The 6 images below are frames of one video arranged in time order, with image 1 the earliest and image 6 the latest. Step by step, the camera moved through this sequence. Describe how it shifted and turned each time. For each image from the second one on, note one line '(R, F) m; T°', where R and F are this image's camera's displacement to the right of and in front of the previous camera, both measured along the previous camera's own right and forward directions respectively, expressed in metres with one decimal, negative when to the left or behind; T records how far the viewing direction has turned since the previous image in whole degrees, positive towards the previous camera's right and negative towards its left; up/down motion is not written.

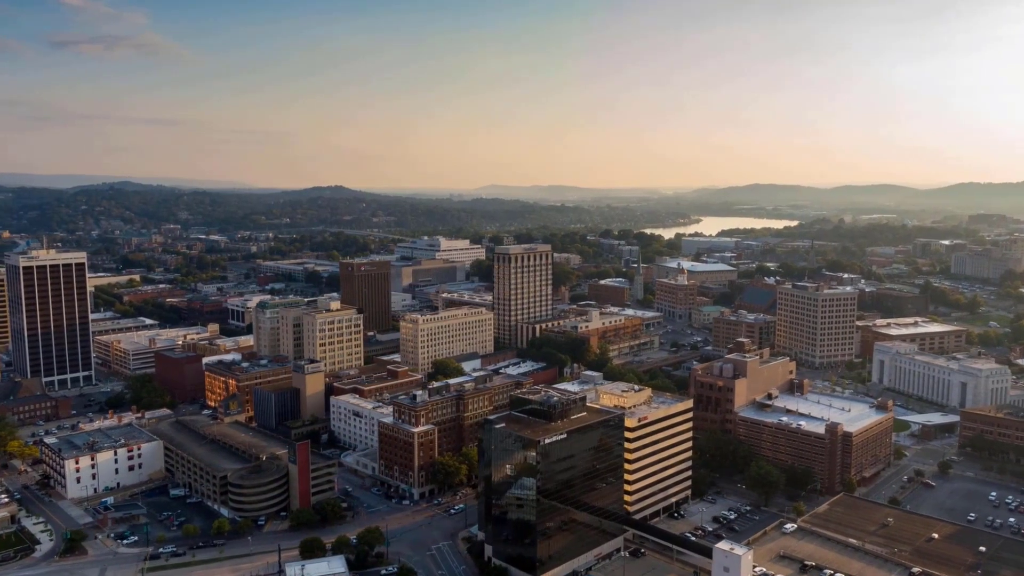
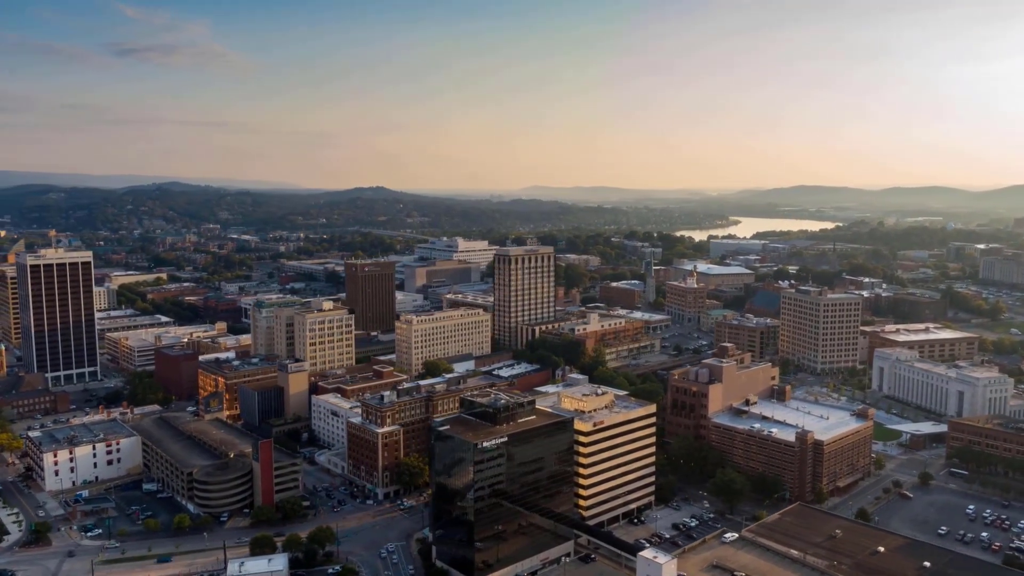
(+4.3, +0.2) m; -3°
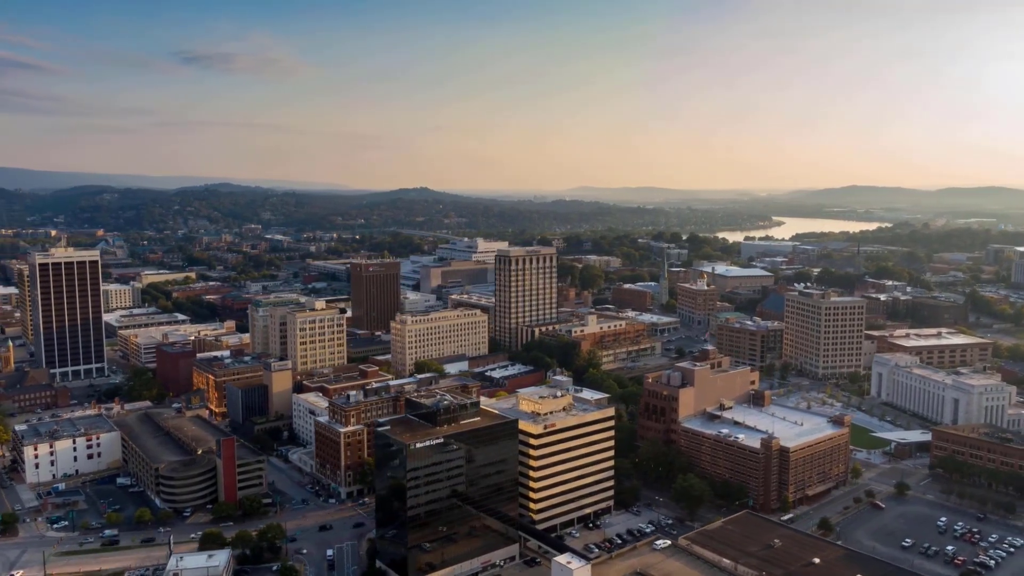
(+4.7, +0.3) m; -3°
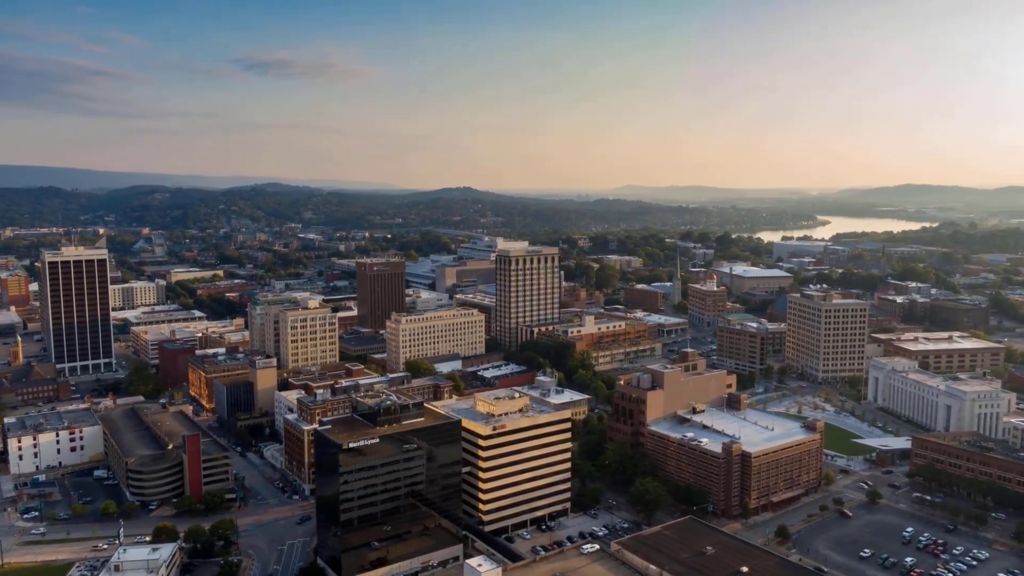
(+4.7, +0.3) m; -3°
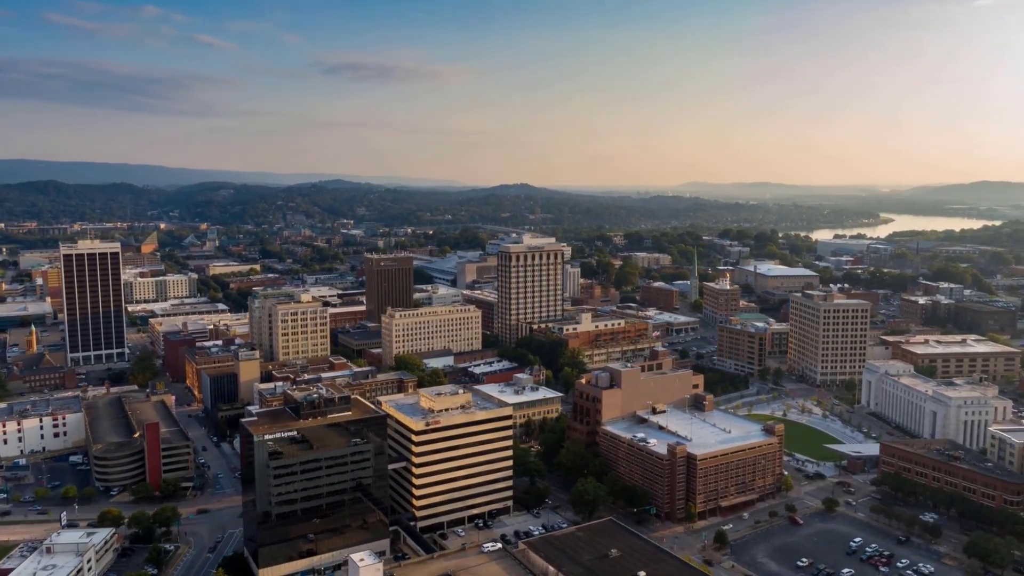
(+6.2, +0.5) m; -4°
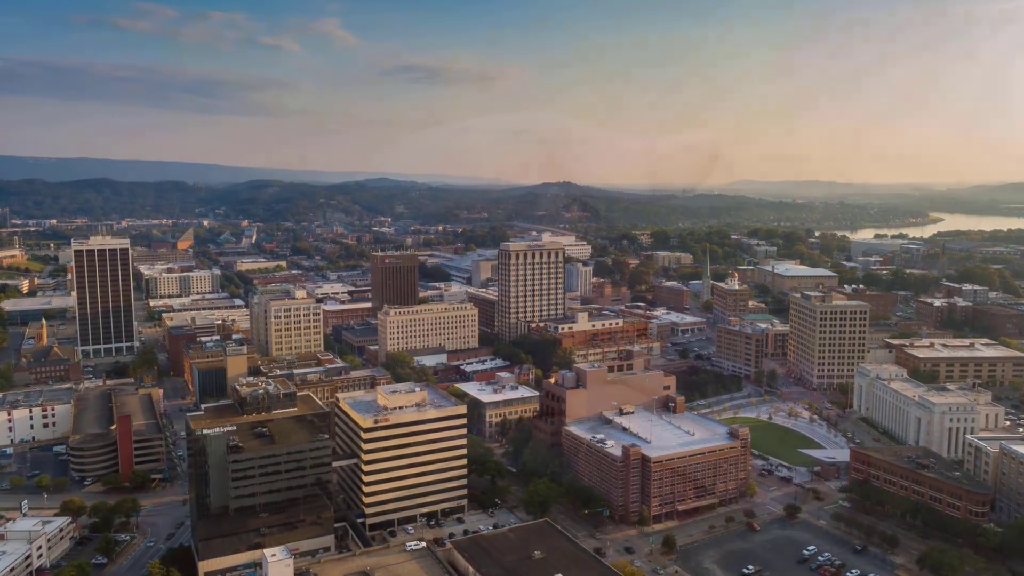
(+4.7, +0.3) m; -3°
